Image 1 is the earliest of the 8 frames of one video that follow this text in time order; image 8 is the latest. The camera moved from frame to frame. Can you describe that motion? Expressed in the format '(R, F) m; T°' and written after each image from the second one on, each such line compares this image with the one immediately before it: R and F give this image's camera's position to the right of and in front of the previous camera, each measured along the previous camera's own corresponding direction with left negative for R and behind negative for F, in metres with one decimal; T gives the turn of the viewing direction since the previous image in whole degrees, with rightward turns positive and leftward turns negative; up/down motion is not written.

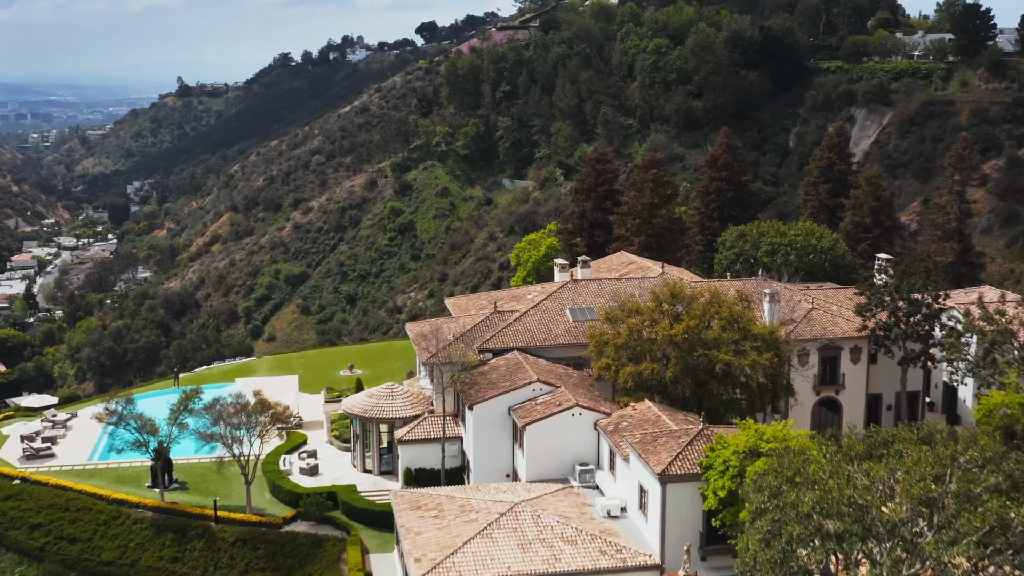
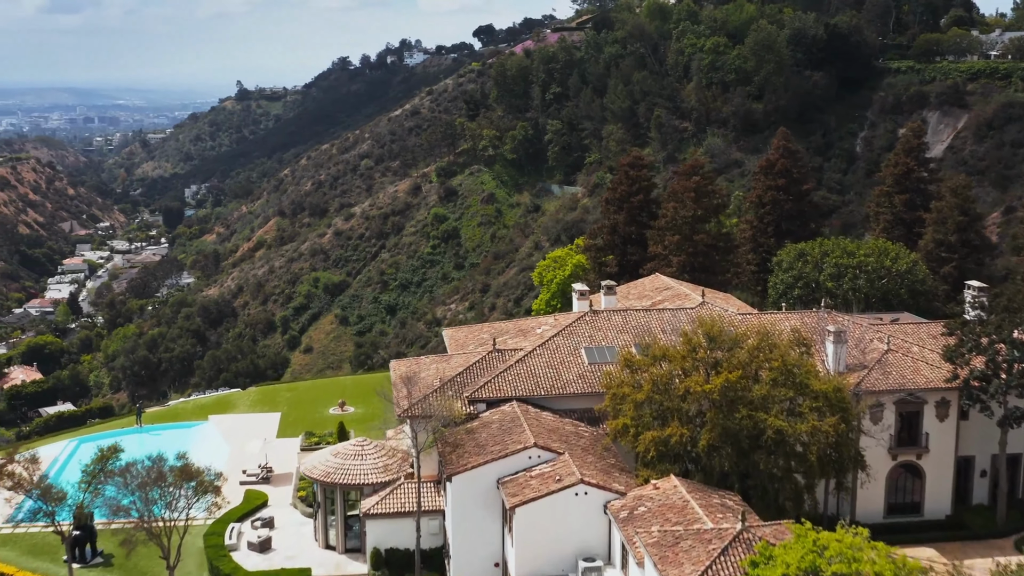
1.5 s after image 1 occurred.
(+0.5, +2.4) m; -3°
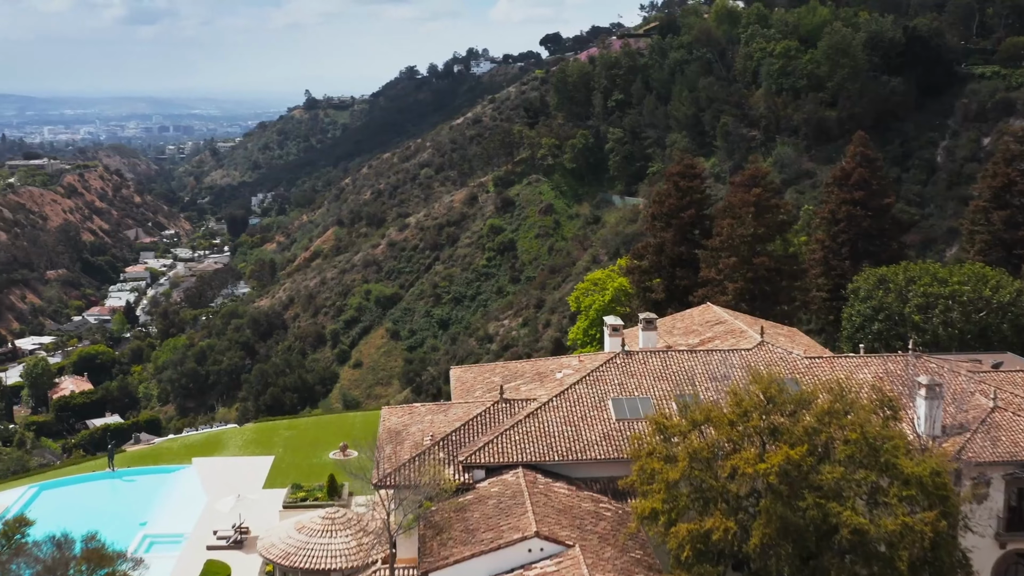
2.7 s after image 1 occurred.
(+0.4, +1.9) m; -3°
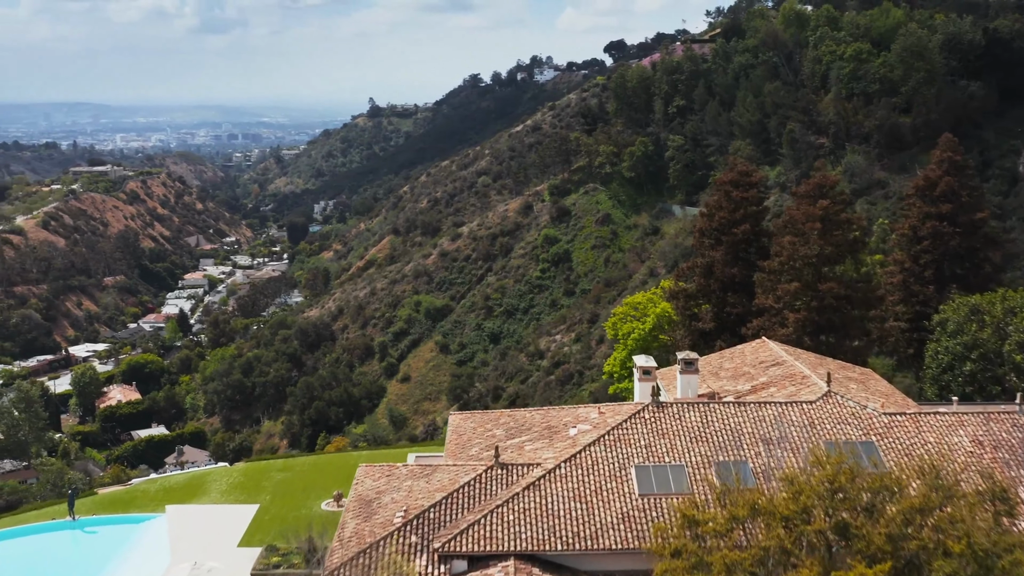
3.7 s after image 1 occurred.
(+0.4, +1.7) m; -3°
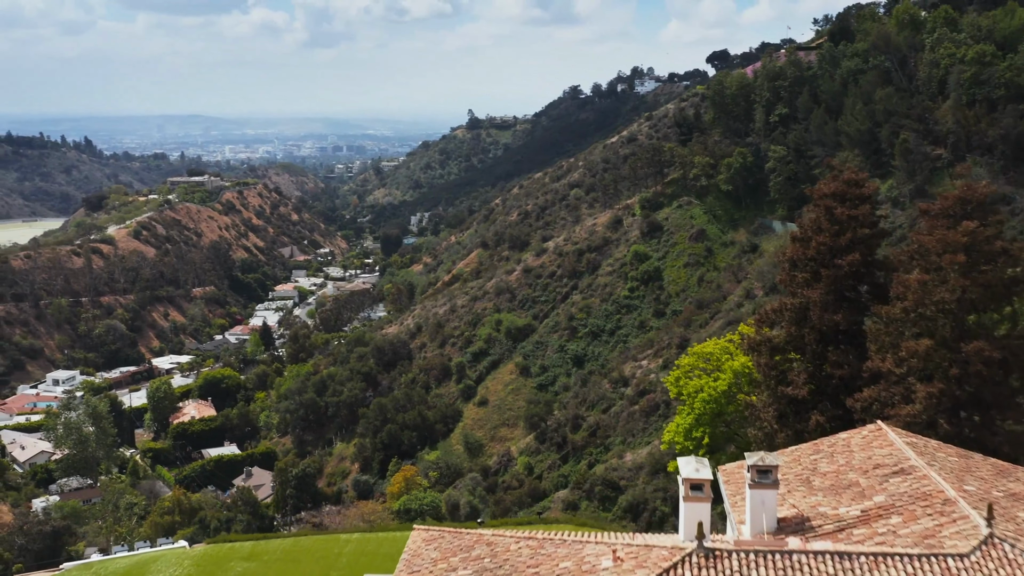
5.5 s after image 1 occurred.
(+0.5, +2.7) m; -5°
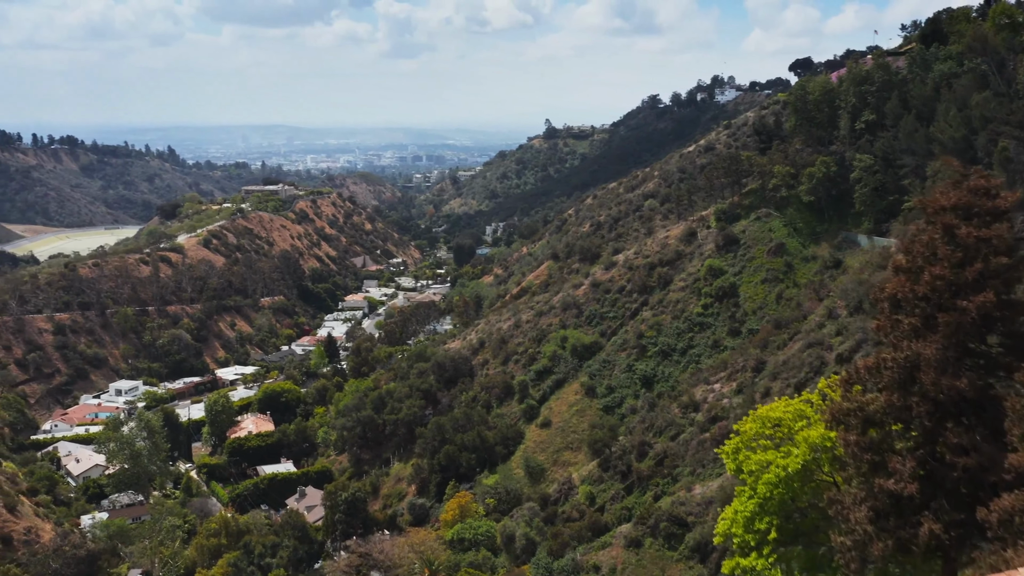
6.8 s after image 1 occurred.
(+0.4, +2.1) m; -4°
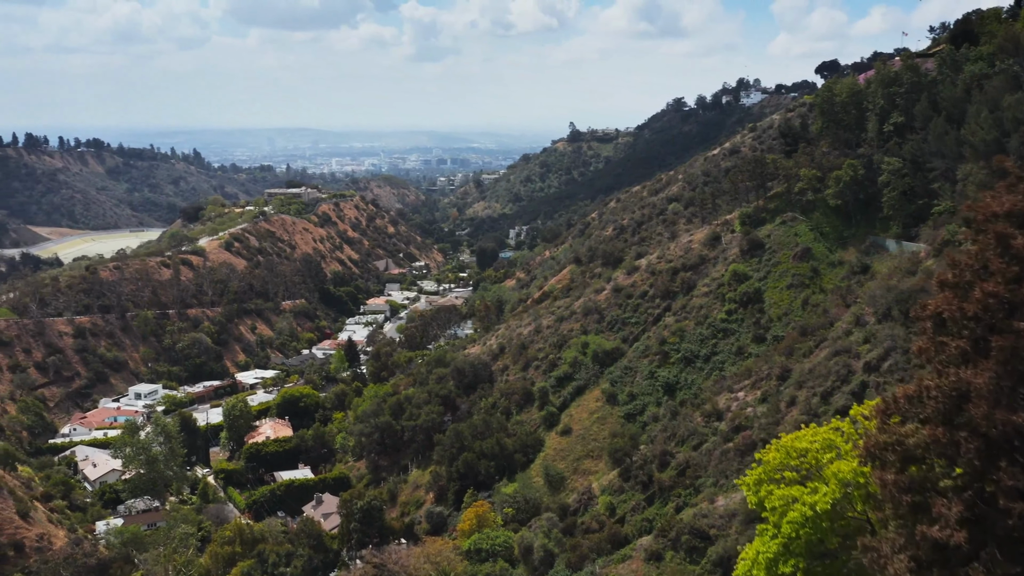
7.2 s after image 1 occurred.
(+0.1, +0.7) m; -1°
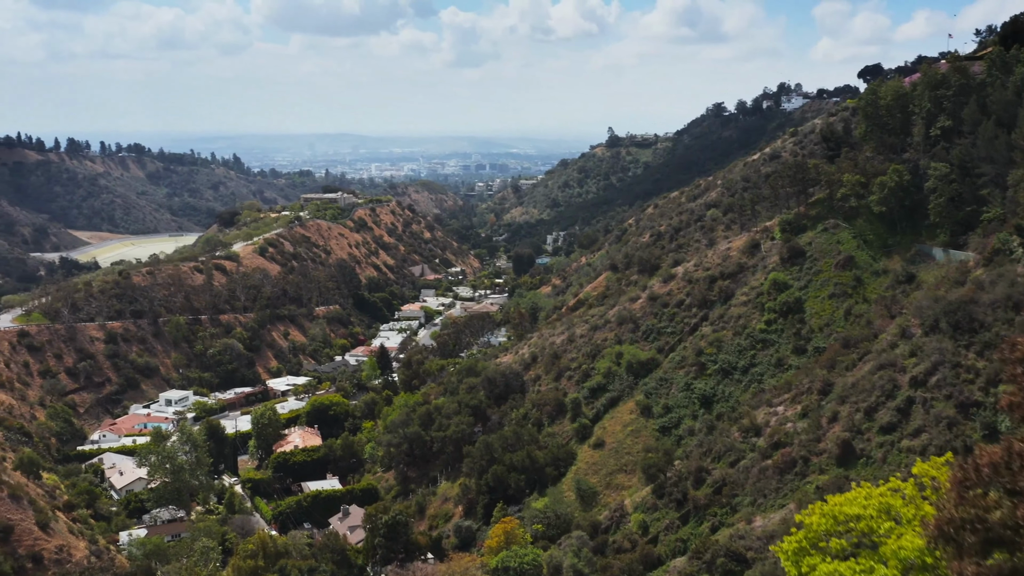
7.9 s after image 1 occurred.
(+0.2, +1.1) m; -2°
